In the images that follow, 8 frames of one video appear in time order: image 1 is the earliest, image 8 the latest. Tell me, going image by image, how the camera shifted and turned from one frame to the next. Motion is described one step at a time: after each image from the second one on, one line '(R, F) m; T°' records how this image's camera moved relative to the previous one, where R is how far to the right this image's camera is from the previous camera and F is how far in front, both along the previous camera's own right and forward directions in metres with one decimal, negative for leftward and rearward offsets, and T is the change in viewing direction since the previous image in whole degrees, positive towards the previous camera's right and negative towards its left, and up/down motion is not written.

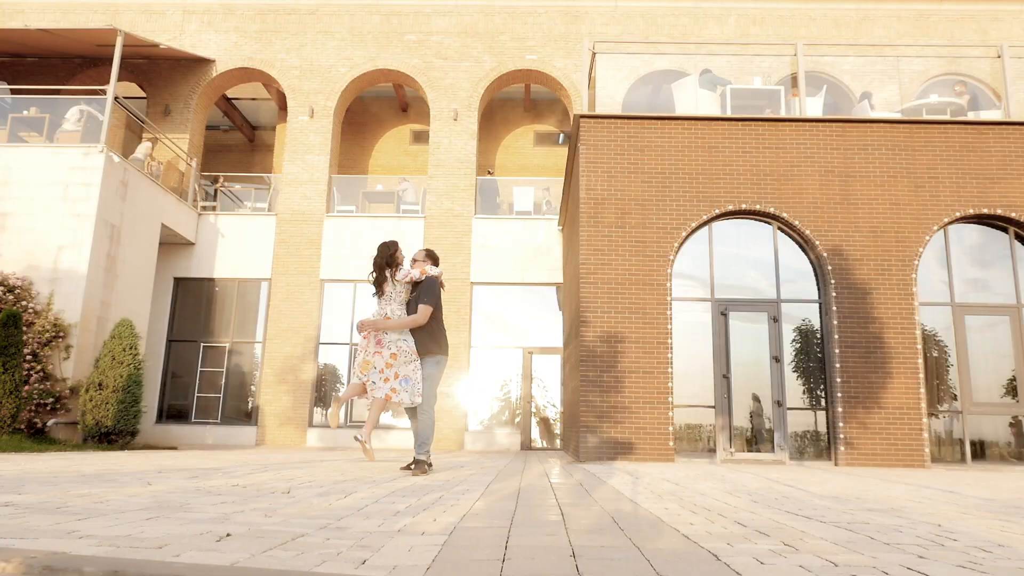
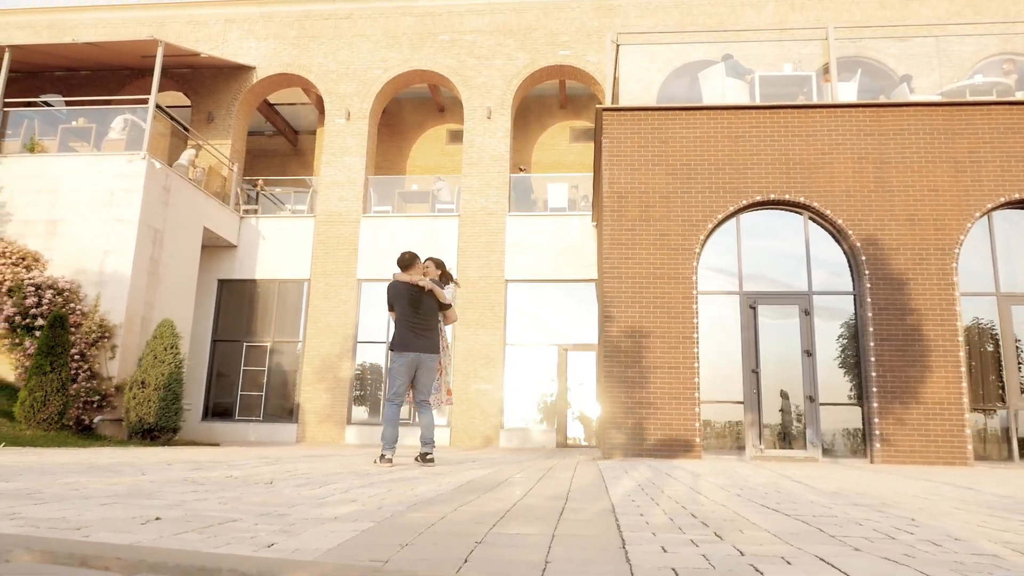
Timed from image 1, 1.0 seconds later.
(+0.4, 0.0) m; -4°
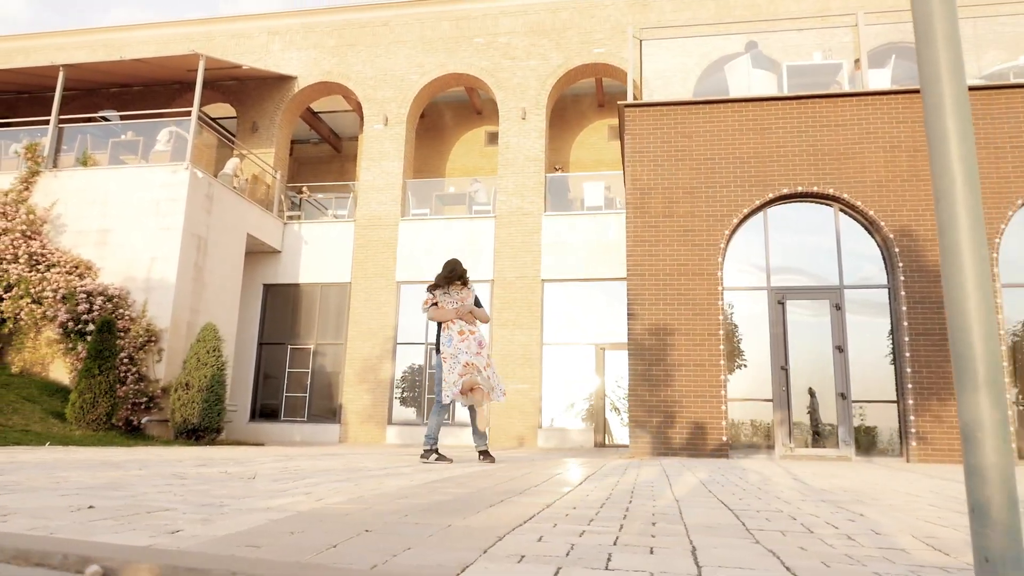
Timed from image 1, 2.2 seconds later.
(+0.5, 0.0) m; -4°
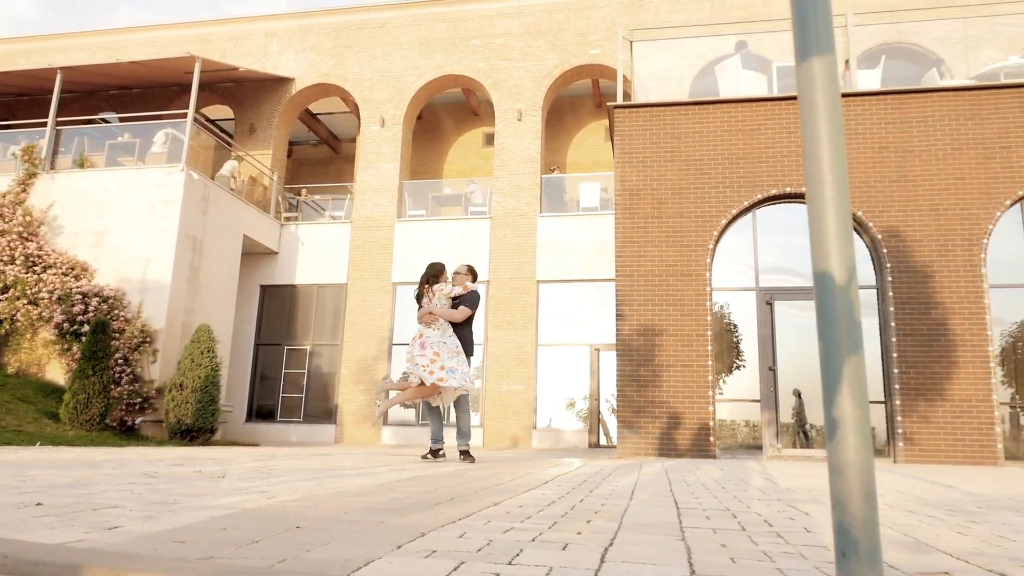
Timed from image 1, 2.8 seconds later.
(+0.2, 0.0) m; 0°
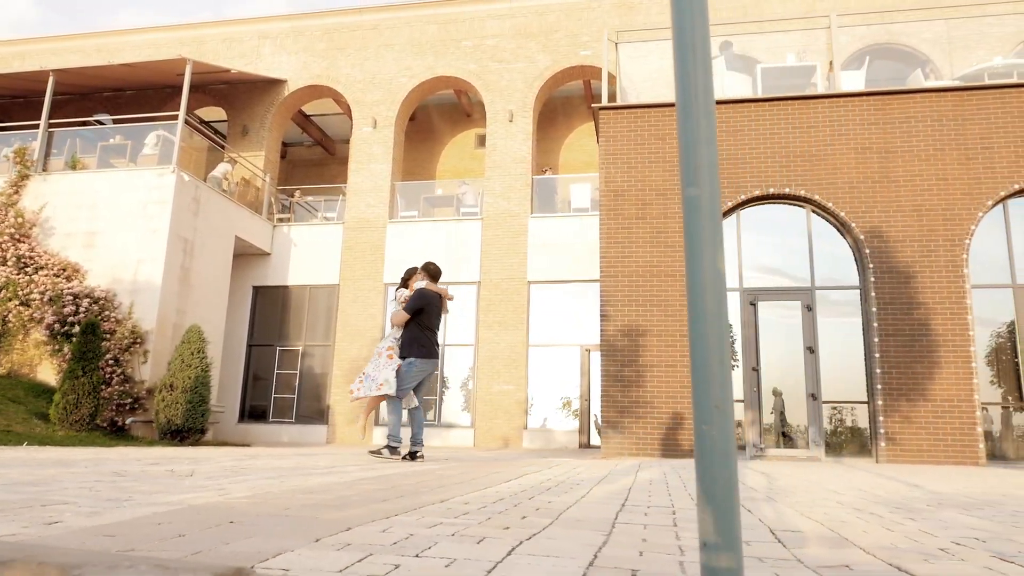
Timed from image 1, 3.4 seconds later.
(+0.2, 0.0) m; 0°
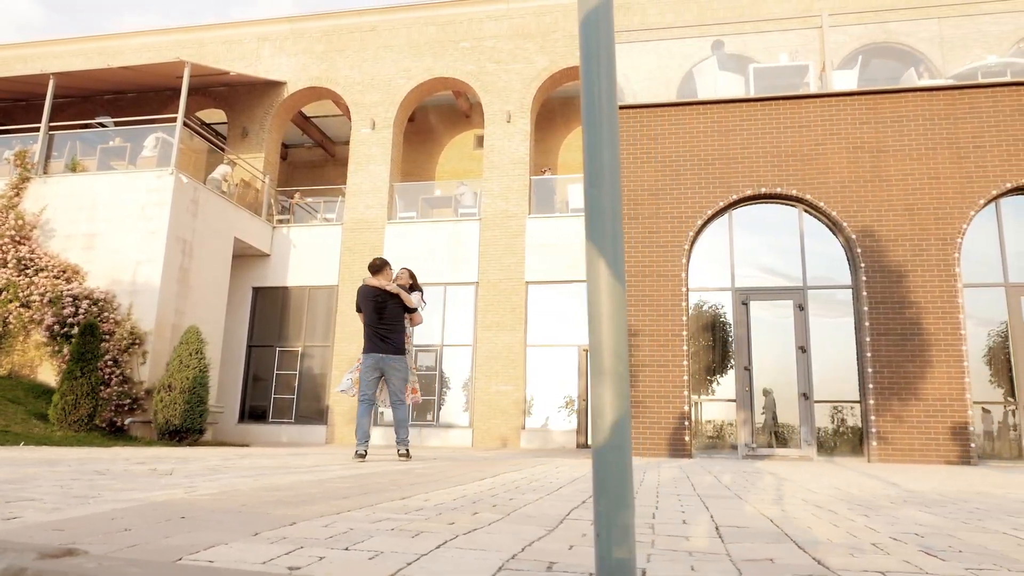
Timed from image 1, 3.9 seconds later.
(+0.2, 0.0) m; 0°
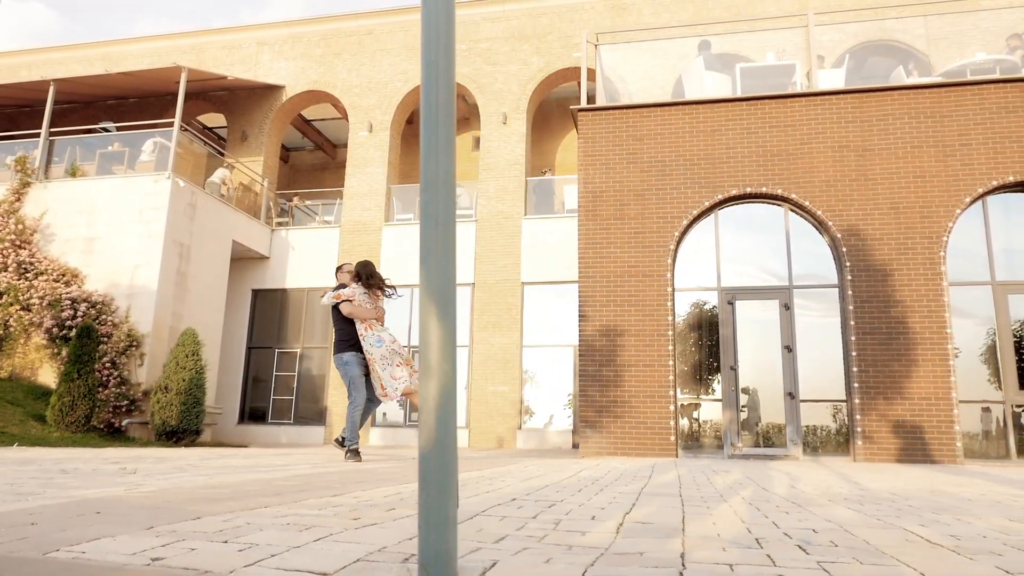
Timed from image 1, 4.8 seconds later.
(+0.3, -0.1) m; -1°
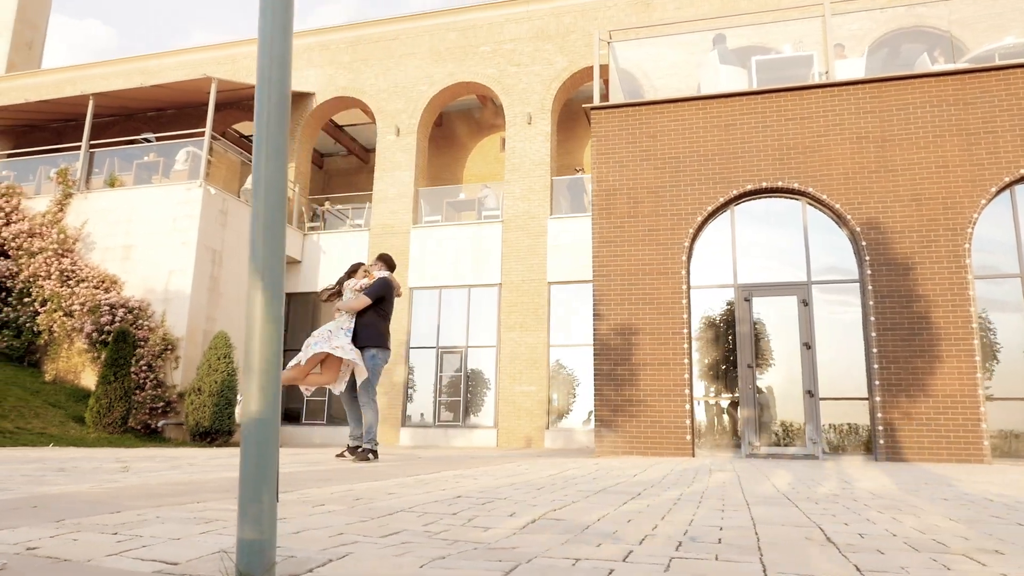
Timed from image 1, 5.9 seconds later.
(+0.4, 0.0) m; -4°
